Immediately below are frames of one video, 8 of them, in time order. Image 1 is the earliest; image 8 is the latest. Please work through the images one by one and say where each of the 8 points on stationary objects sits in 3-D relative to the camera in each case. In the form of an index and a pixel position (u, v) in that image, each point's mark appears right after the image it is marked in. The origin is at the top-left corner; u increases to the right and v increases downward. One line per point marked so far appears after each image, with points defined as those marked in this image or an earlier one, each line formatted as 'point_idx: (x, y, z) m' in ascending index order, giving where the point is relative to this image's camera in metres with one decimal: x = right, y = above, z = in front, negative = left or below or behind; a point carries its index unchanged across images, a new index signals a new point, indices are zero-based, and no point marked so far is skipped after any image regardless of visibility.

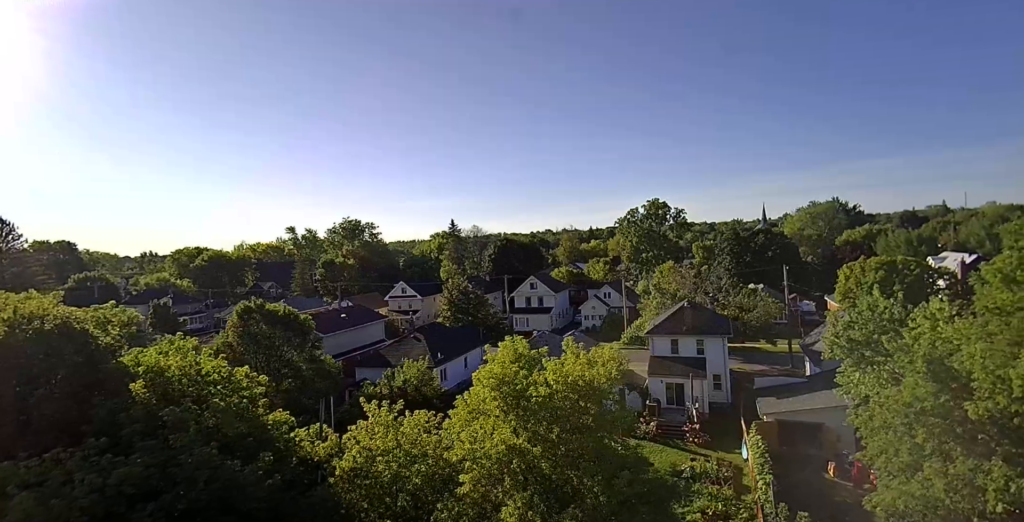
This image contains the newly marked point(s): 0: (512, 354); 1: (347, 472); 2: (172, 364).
0: (0.0, -2.0, +11.3) m
1: (-3.4, -4.3, +10.8) m
2: (-7.9, -2.4, +12.4) m
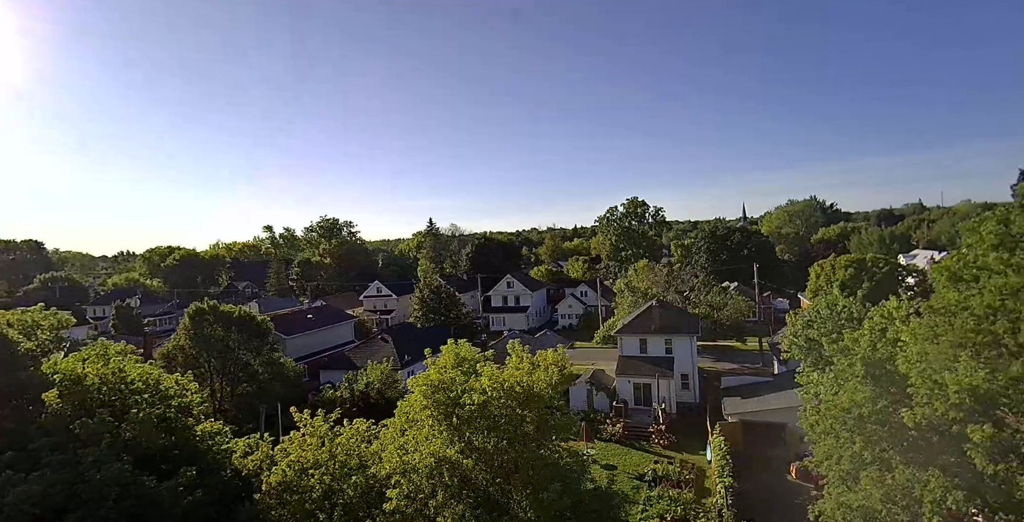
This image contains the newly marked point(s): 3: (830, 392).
0: (-1.2, -2.0, +10.8) m
1: (-4.6, -4.3, +10.2) m
2: (-9.2, -2.4, +11.7) m
3: (+5.9, -2.4, +9.9) m
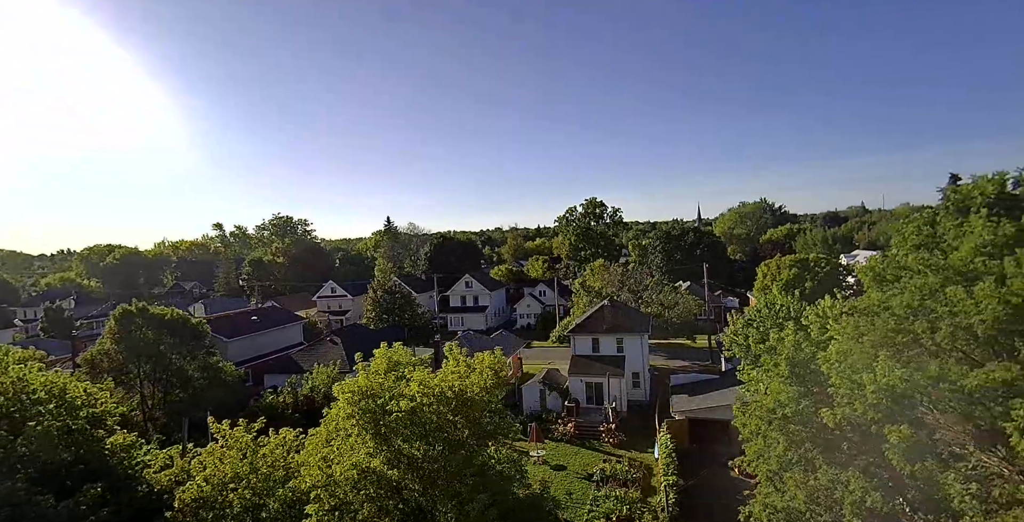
0: (-2.4, -2.0, +10.3) m
1: (-5.8, -4.3, +9.6) m
2: (-10.5, -2.4, +10.7) m
3: (+4.7, -2.4, +9.9) m
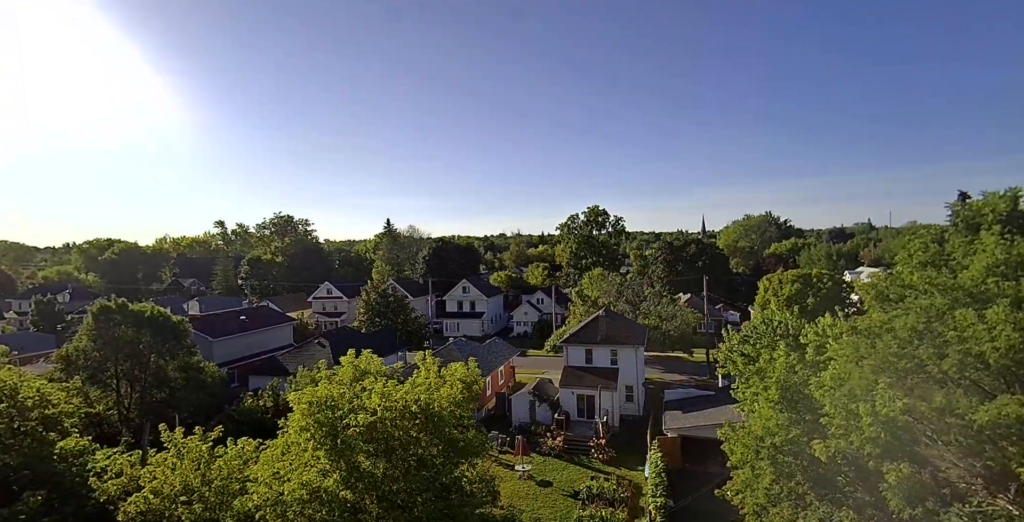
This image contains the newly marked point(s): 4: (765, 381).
0: (-2.9, -2.0, +9.7) m
1: (-6.3, -4.3, +8.9) m
2: (-11.0, -2.2, +10.1) m
3: (+4.2, -2.7, +9.2) m
4: (+4.6, -2.2, +9.7) m
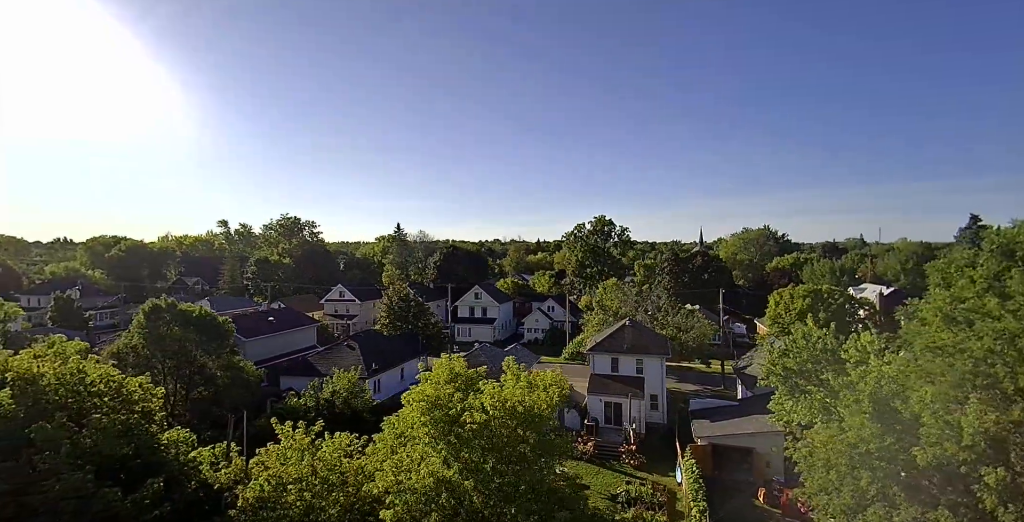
0: (-1.2, -2.2, +10.4) m
1: (-4.7, -4.4, +9.6) m
2: (-9.3, -2.2, +10.7) m
3: (+5.9, -3.1, +10.0) m
4: (+6.3, -2.6, +10.5) m
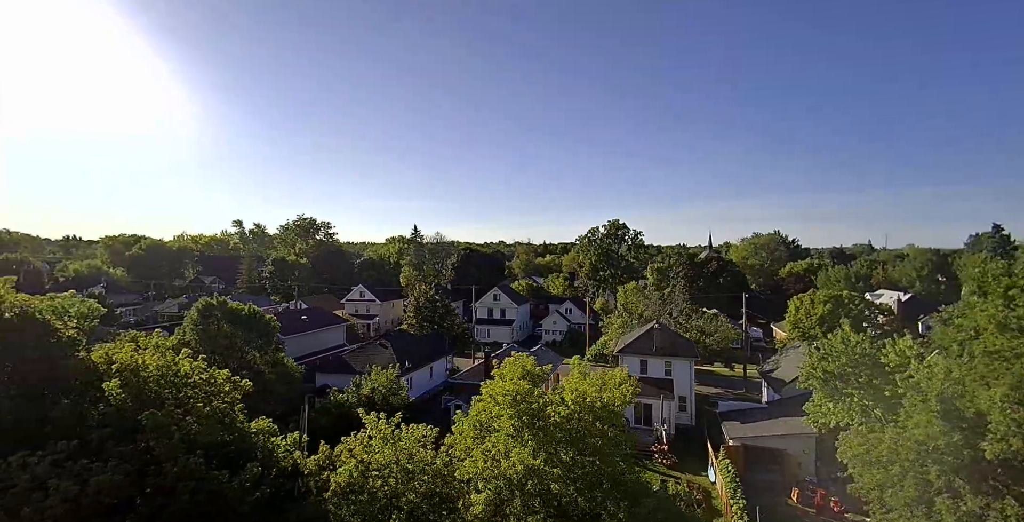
0: (+0.2, -2.3, +11.1) m
1: (-3.3, -4.4, +10.3) m
2: (-7.8, -2.2, +11.5) m
3: (+7.3, -3.2, +10.6) m
4: (+7.7, -2.8, +11.1) m
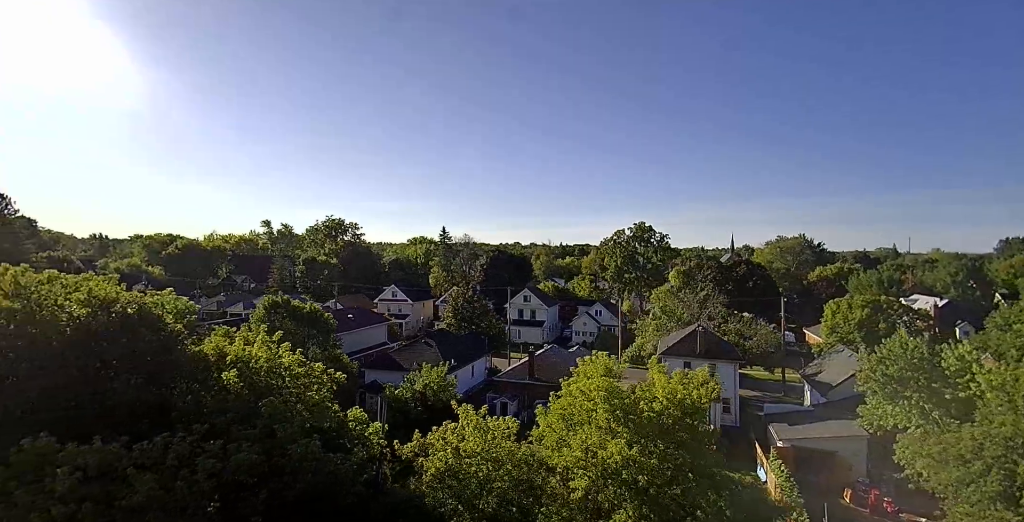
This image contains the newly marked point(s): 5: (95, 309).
0: (+2.1, -2.3, +11.7) m
1: (-1.5, -4.4, +11.0) m
2: (-6.0, -2.2, +12.3) m
3: (+9.2, -3.3, +11.0) m
4: (+9.6, -2.9, +11.5) m
5: (-9.0, -1.0, +11.4) m
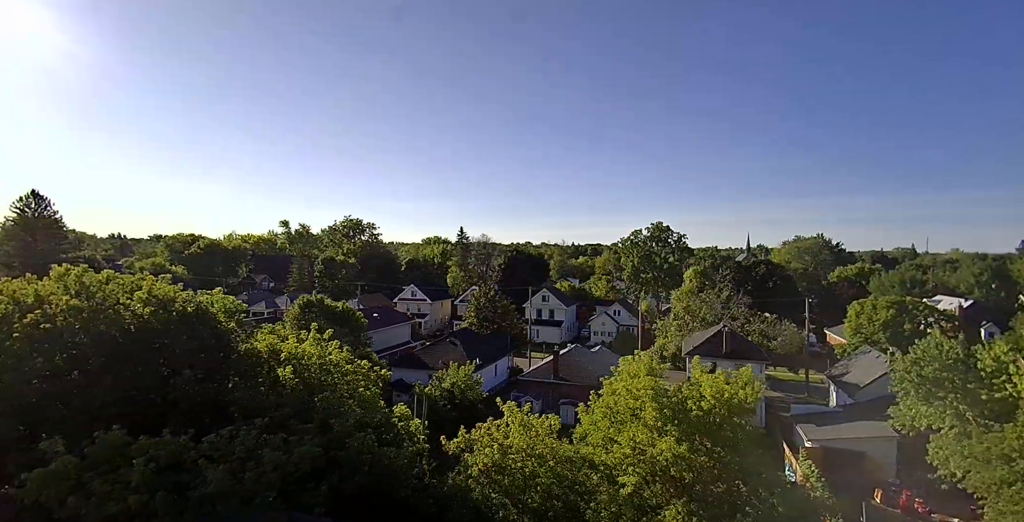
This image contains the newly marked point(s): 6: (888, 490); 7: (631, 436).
0: (+3.1, -2.4, +11.9) m
1: (-0.5, -4.5, +11.3) m
2: (-5.0, -2.2, +12.7) m
3: (+10.1, -3.4, +11.1) m
4: (+10.6, -2.9, +11.6) m
5: (-8.0, -1.0, +11.9) m
6: (+14.0, -8.5, +19.7) m
7: (+2.4, -3.6, +10.8) m
